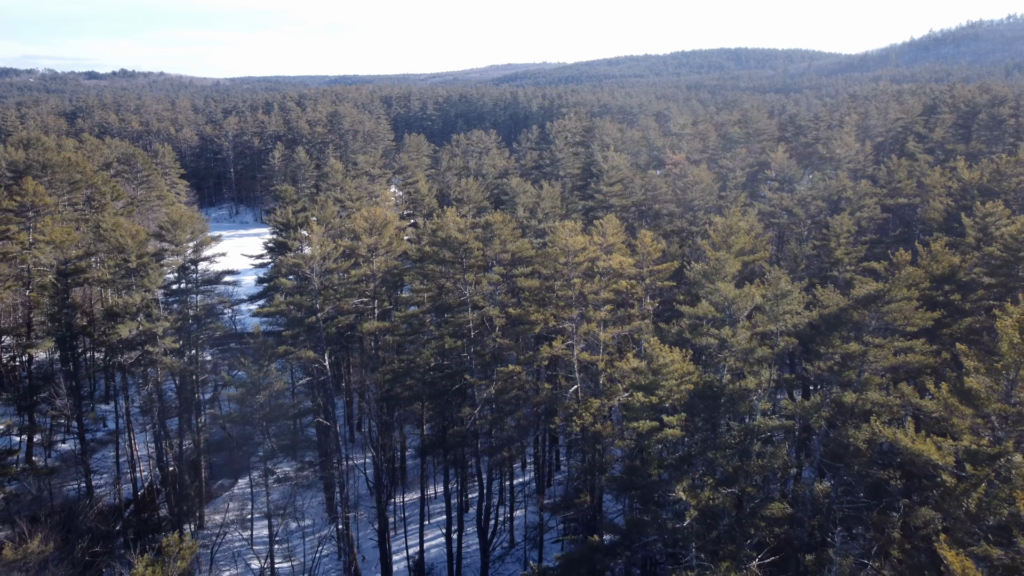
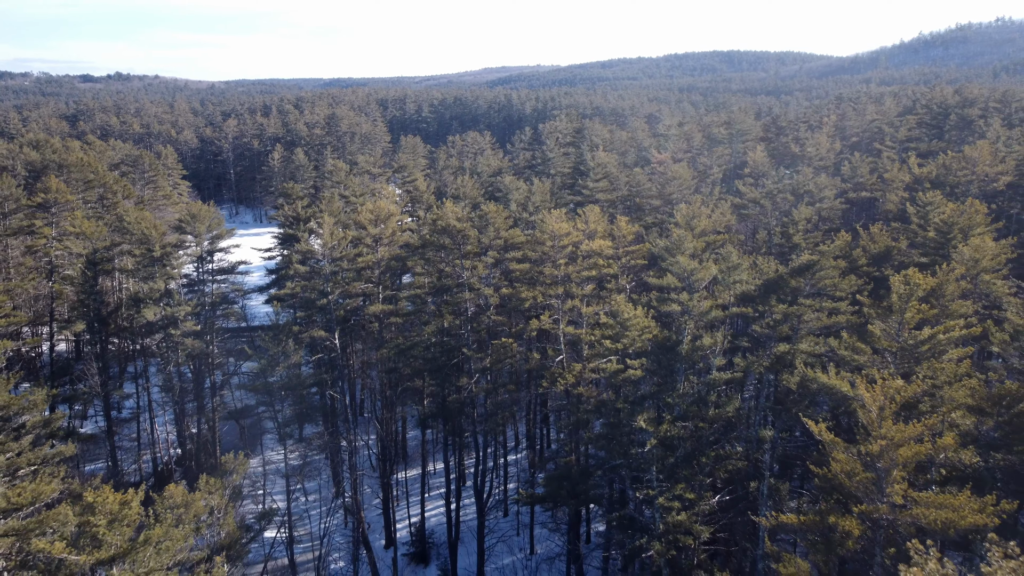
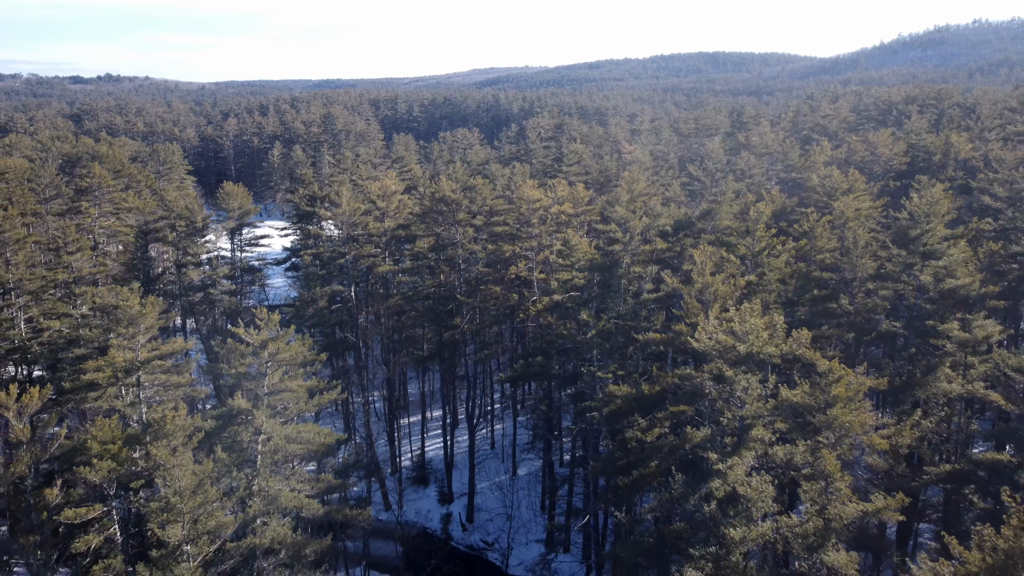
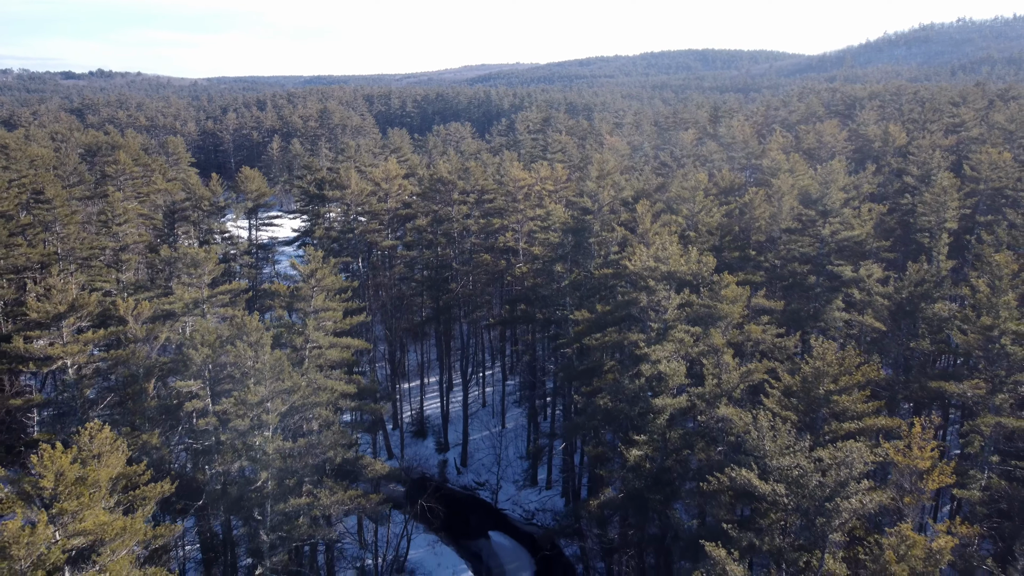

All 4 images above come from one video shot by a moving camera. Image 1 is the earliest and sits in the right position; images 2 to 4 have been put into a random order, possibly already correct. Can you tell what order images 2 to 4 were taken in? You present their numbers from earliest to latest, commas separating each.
2, 3, 4
